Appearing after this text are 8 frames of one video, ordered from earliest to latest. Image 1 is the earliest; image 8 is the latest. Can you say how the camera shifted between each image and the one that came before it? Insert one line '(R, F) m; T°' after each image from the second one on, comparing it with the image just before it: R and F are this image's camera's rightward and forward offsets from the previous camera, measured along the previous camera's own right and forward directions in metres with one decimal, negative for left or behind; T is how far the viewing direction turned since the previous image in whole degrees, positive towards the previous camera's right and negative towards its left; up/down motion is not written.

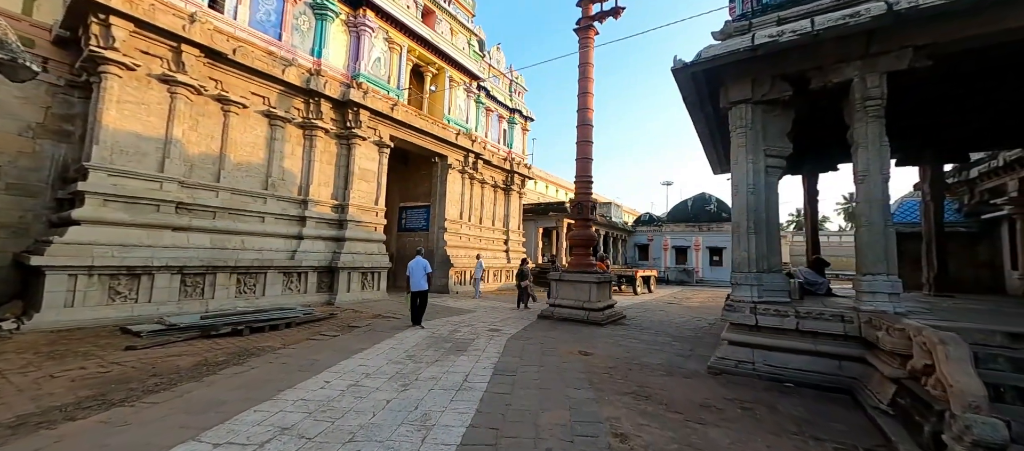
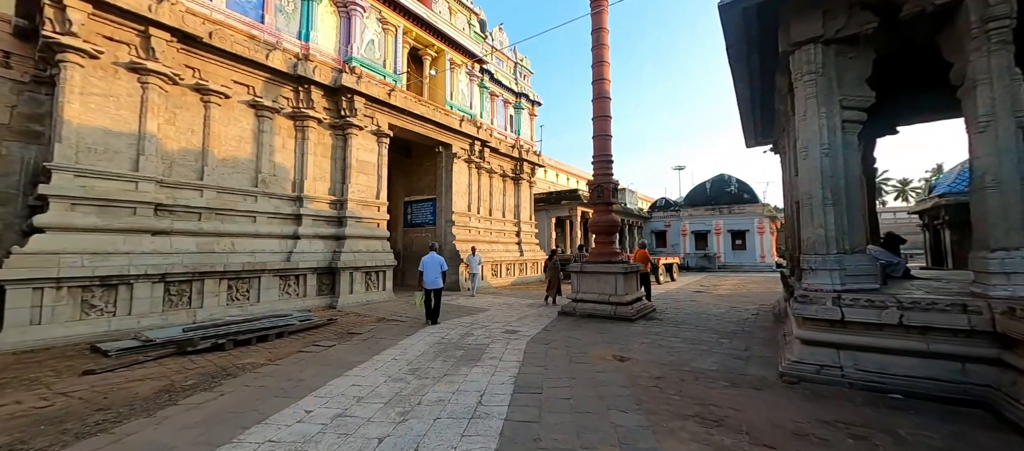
(-0.1, +0.8) m; -2°
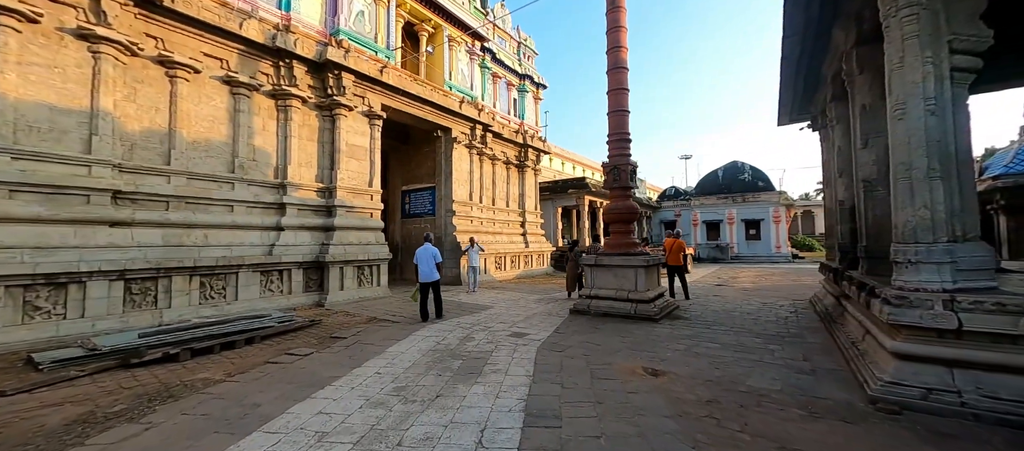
(0.0, +0.8) m; -1°
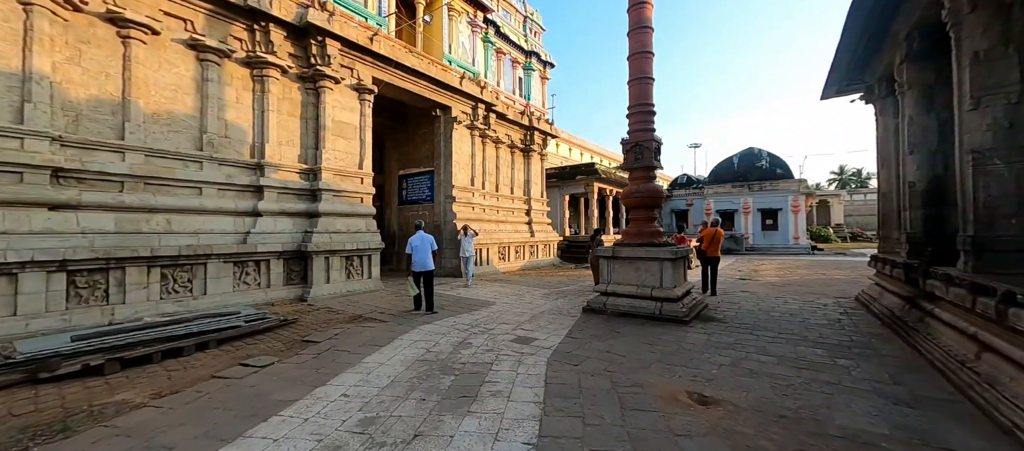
(0.0, +0.9) m; -1°
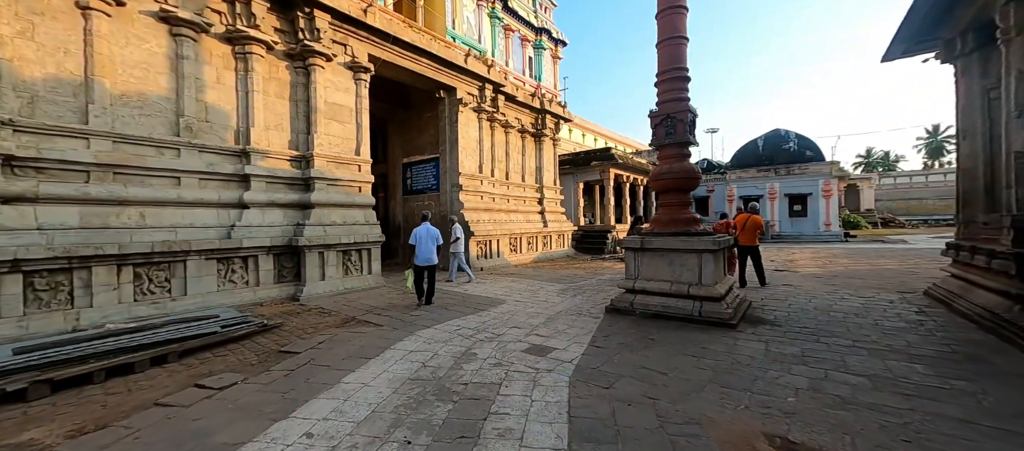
(0.0, +0.7) m; -2°
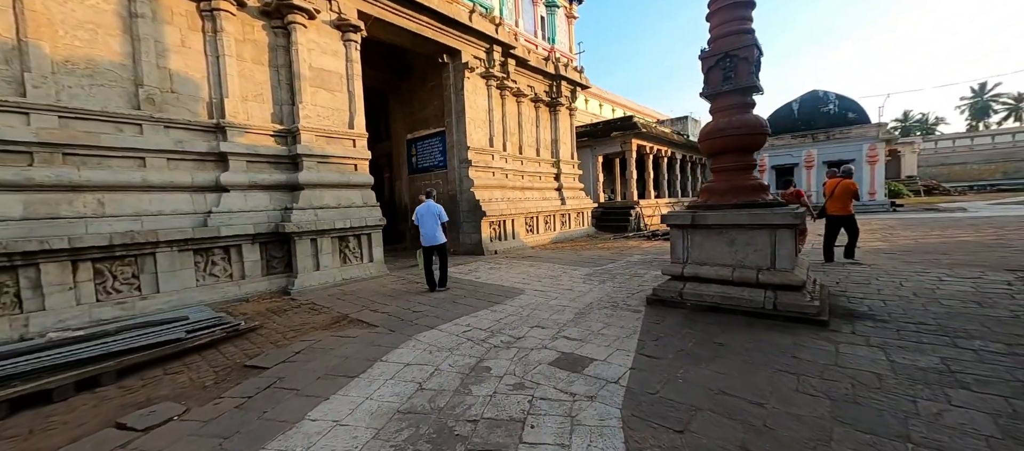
(0.0, +0.9) m; -2°
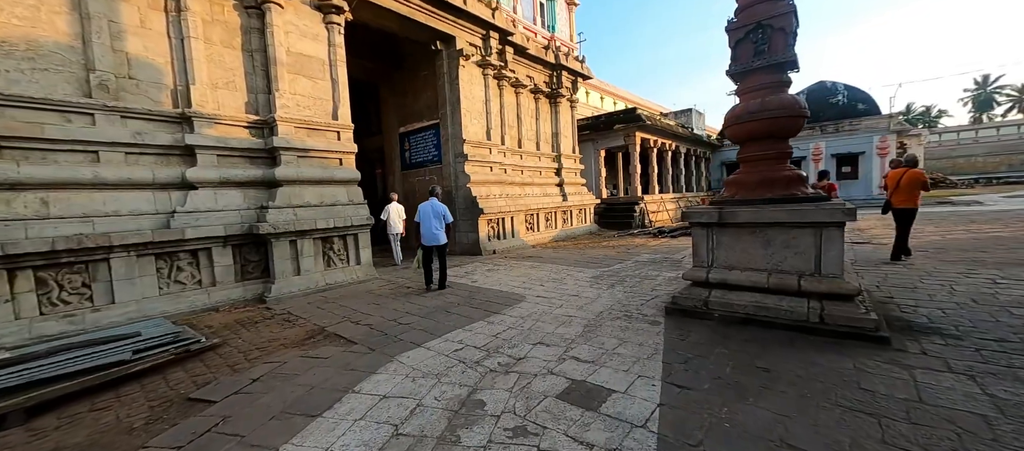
(0.0, +0.5) m; 0°
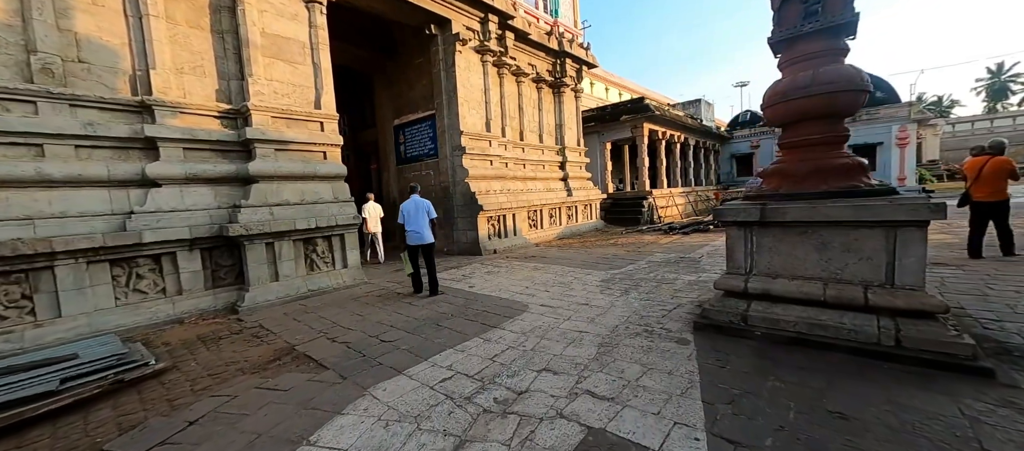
(0.0, +0.6) m; -1°
